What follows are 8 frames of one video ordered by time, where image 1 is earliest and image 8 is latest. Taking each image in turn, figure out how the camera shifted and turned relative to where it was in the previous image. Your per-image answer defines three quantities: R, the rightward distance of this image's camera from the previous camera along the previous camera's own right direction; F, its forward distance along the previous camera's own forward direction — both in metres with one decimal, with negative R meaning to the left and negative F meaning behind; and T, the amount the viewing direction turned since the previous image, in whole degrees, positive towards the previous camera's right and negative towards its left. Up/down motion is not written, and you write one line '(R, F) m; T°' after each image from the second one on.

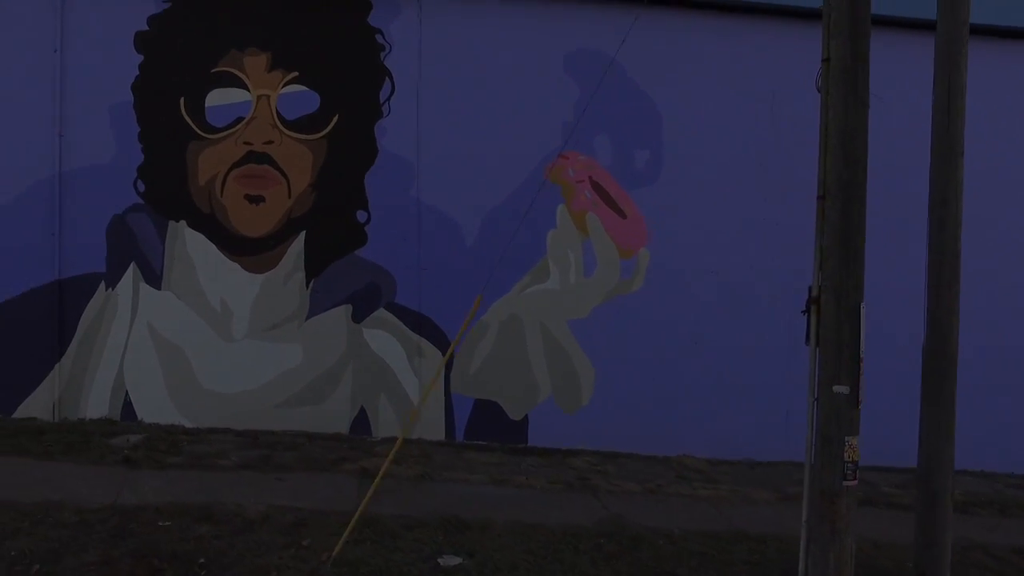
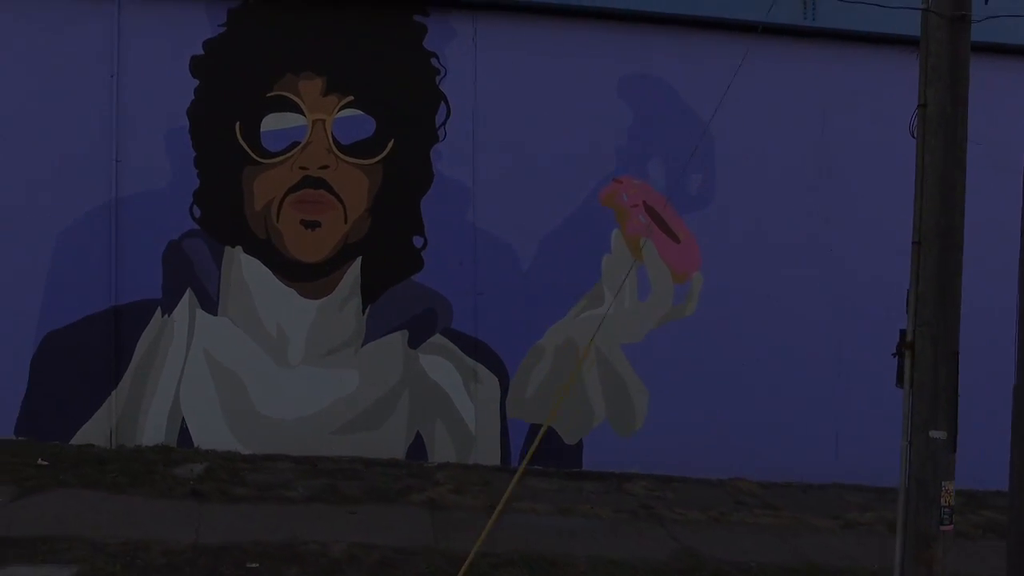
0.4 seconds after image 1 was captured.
(-0.5, 0.0) m; +1°
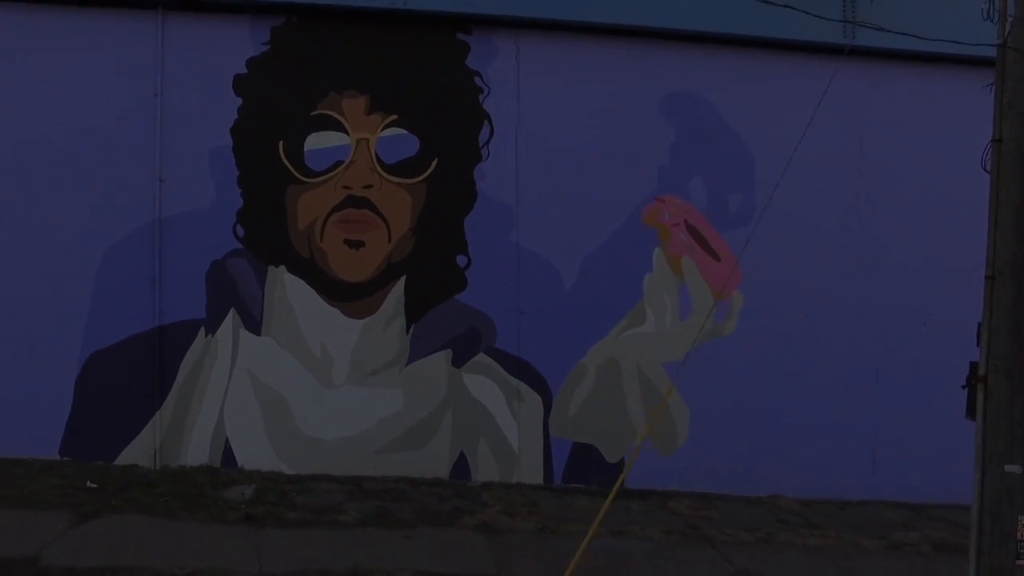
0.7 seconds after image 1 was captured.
(-0.4, 0.0) m; +1°
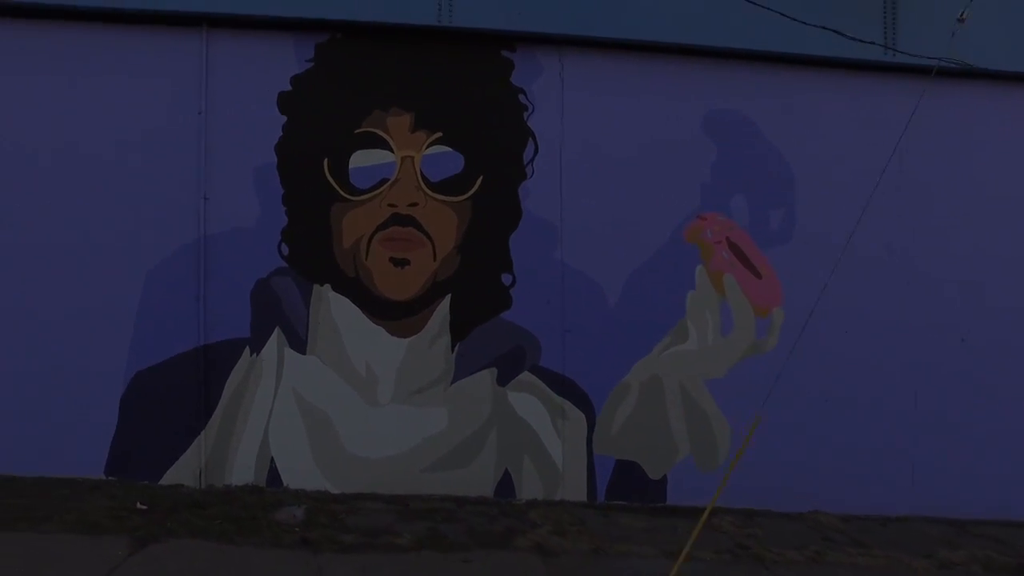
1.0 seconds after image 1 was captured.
(-0.4, 0.0) m; +1°
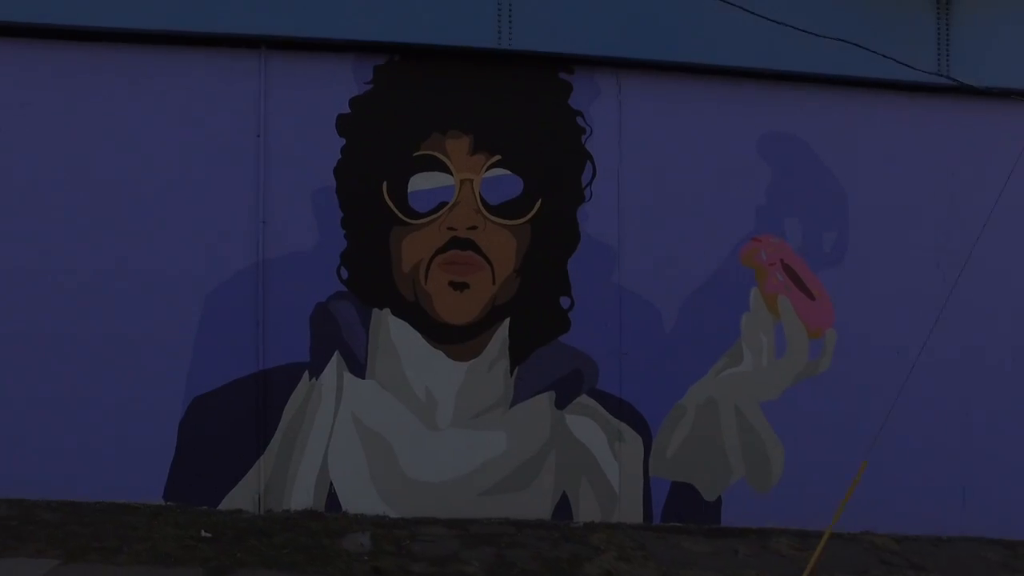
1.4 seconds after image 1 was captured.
(-0.5, 0.0) m; +1°
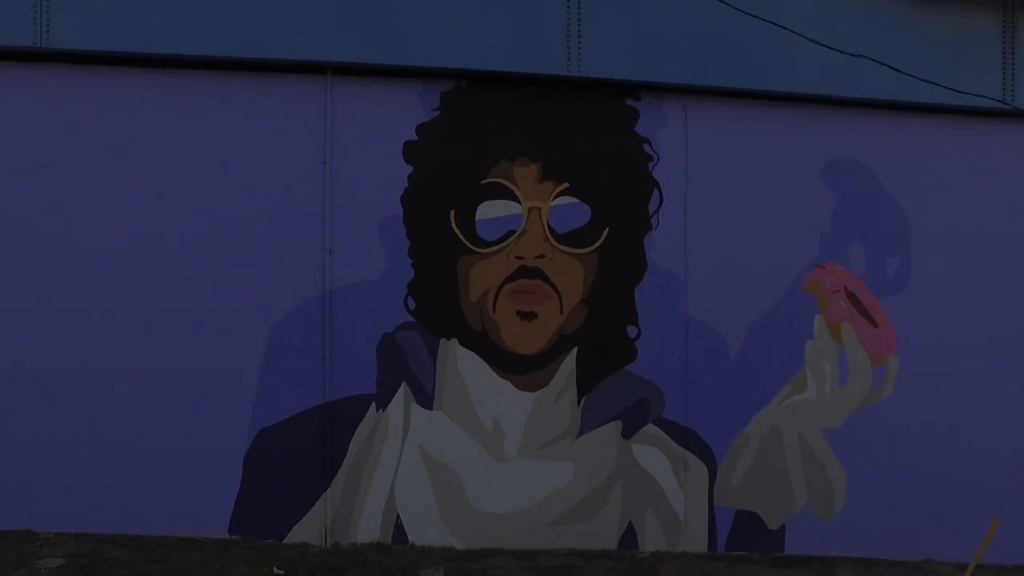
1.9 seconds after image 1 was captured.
(-0.6, +0.1) m; +1°
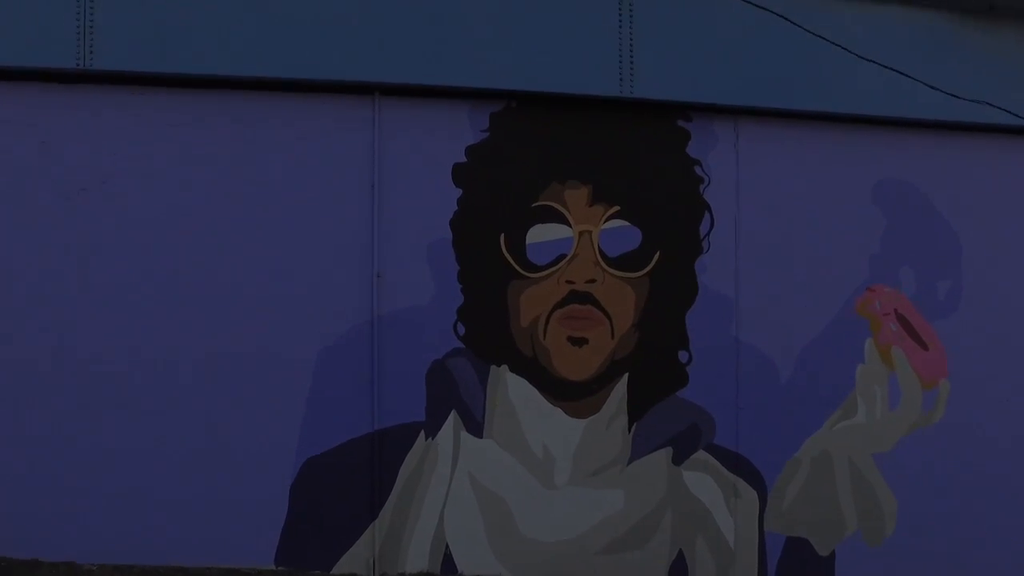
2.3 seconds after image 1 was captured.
(-0.5, +0.1) m; +1°
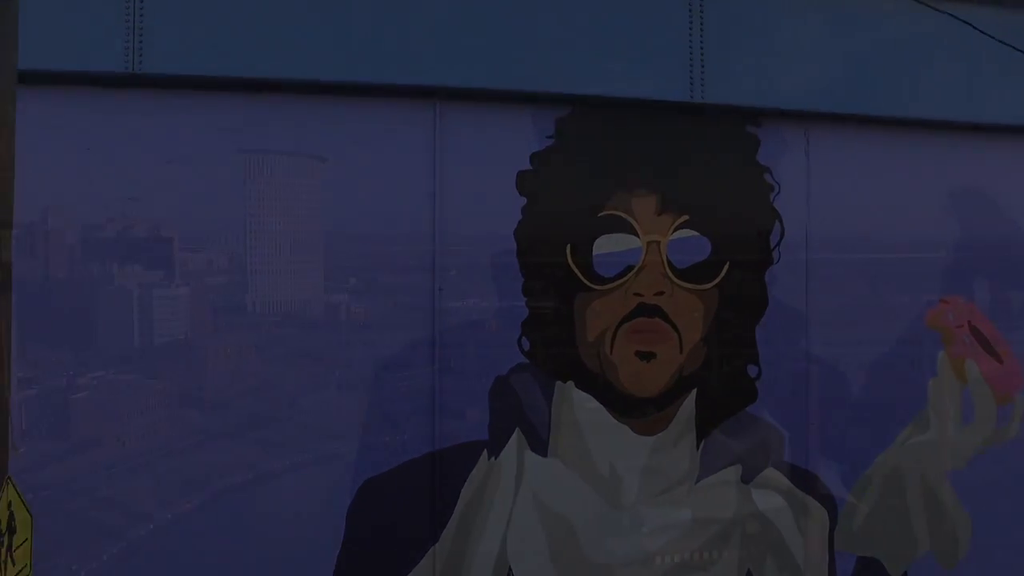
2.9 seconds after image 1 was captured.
(-0.7, +0.3) m; +2°
